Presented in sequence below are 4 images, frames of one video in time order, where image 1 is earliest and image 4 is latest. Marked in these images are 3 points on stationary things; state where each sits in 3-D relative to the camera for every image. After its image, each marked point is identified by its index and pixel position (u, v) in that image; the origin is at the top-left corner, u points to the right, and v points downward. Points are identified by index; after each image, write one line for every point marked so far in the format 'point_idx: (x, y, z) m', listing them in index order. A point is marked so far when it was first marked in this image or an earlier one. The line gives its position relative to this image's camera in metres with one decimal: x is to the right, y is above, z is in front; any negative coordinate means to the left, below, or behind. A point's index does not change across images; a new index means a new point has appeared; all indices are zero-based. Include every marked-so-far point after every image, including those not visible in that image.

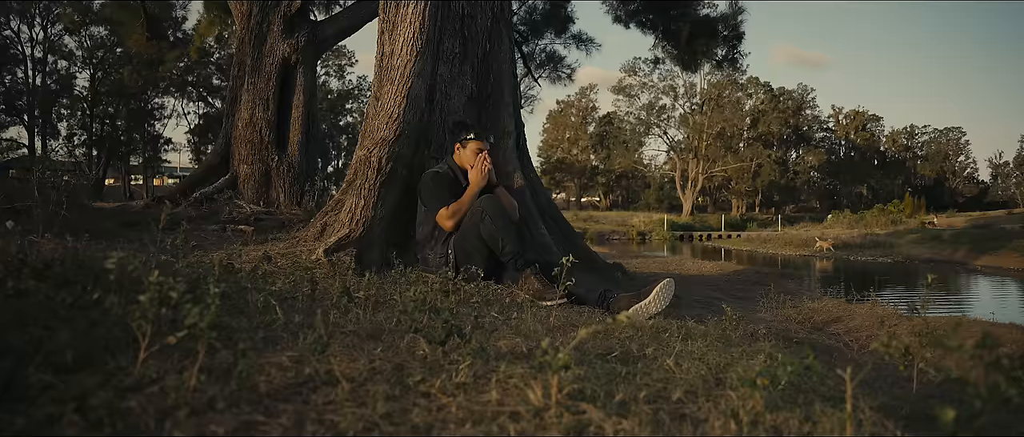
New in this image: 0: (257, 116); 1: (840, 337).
0: (-3.2, +1.3, +8.9) m
1: (+2.6, -0.9, +5.7) m
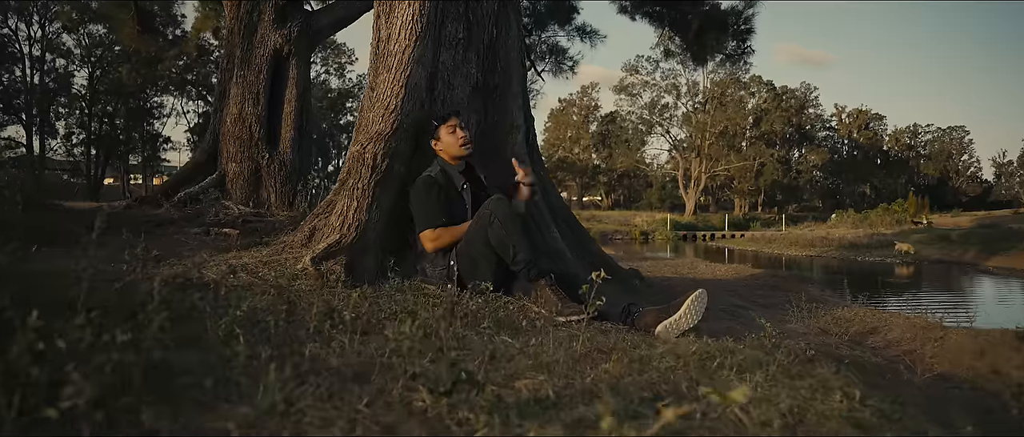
0: (-3.1, +1.3, +8.4) m
1: (+2.7, -1.0, +5.2) m
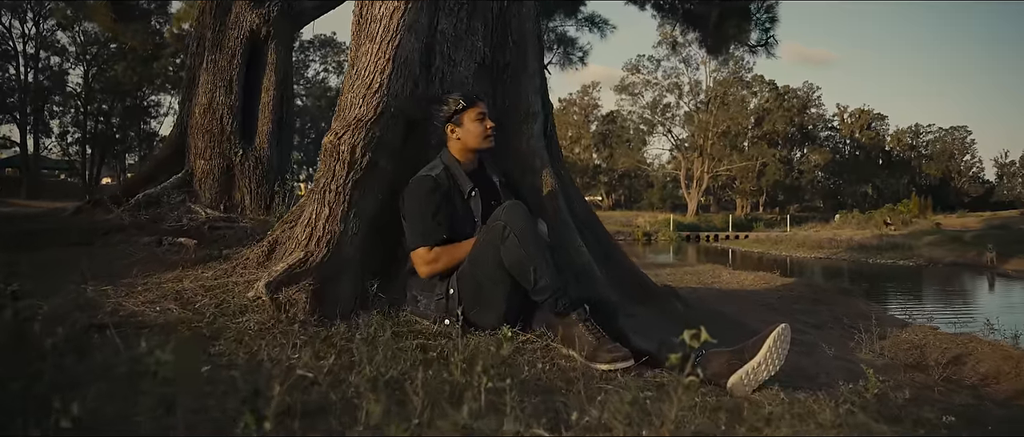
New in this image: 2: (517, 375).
0: (-3.0, +1.2, +7.3) m
1: (+2.8, -1.0, +4.1) m
2: (0.0, -0.5, +2.6) m
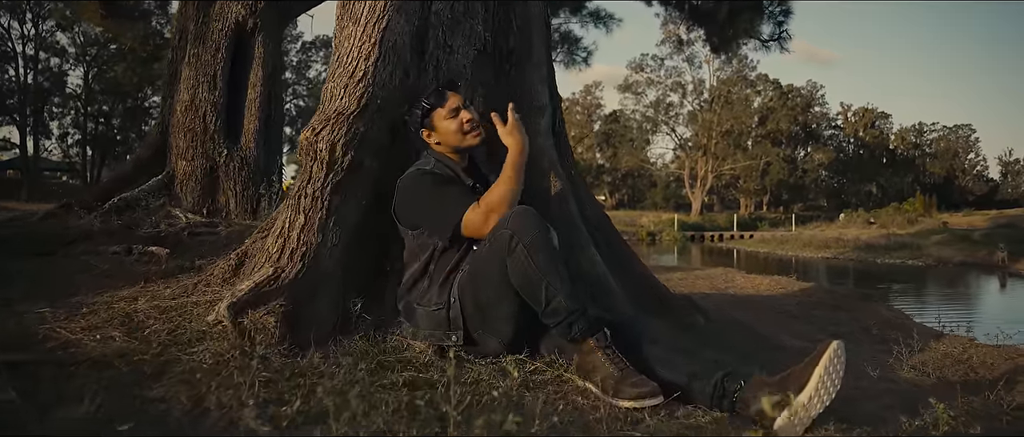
0: (-3.0, +1.2, +6.9) m
1: (+2.8, -1.1, +3.6) m
2: (0.0, -0.6, +2.1) m
